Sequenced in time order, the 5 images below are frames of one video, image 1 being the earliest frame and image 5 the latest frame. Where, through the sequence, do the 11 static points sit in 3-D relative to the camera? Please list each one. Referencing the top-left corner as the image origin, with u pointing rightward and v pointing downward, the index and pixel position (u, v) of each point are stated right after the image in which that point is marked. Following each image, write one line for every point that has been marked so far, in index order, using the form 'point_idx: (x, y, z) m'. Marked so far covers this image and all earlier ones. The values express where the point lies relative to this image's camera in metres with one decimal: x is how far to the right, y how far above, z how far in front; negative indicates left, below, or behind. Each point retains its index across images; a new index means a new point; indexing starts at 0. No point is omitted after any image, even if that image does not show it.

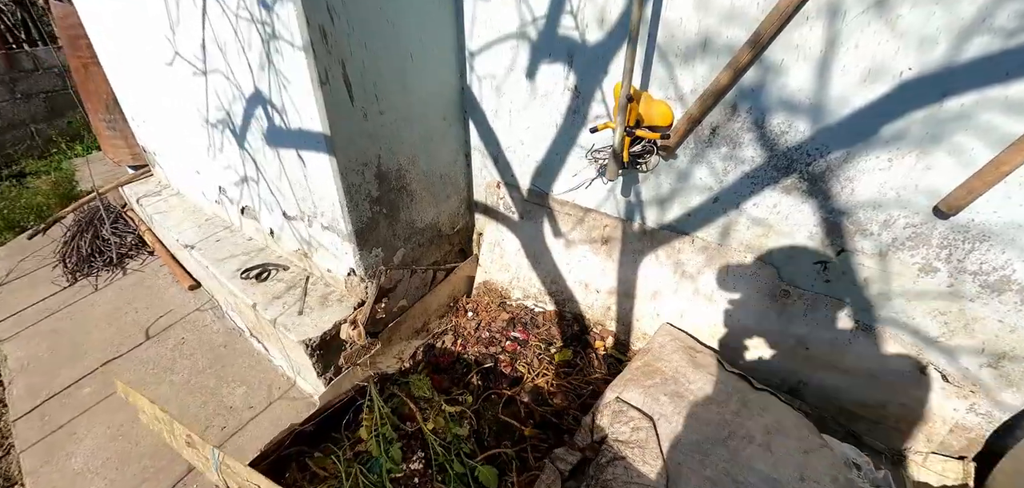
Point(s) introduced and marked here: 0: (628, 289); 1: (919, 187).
0: (+0.6, -0.2, +2.4) m
1: (+1.4, +0.2, +1.5) m
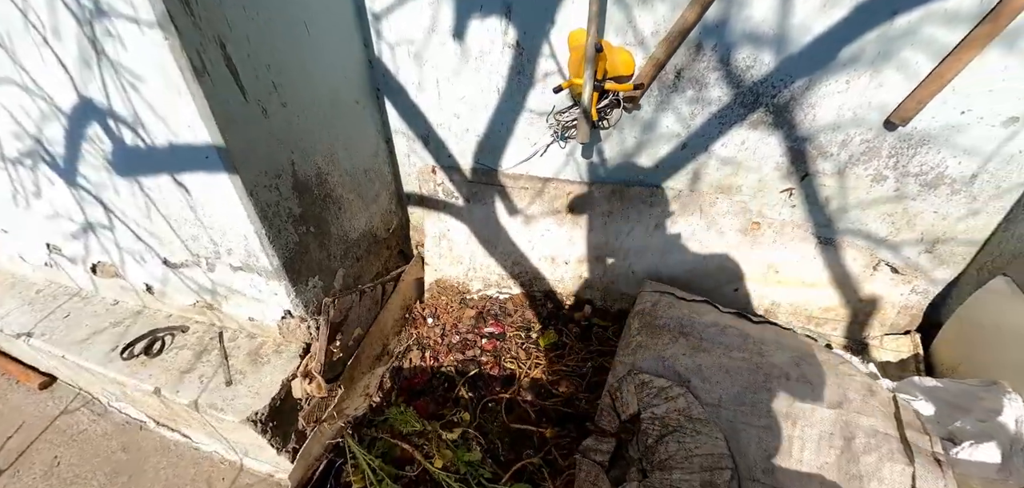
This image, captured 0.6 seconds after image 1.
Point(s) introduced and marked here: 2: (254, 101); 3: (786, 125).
0: (+0.5, 0.0, +2.3) m
1: (+1.3, +0.5, +1.6) m
2: (-0.9, +0.5, +1.5) m
3: (+1.1, +0.5, +1.7) m
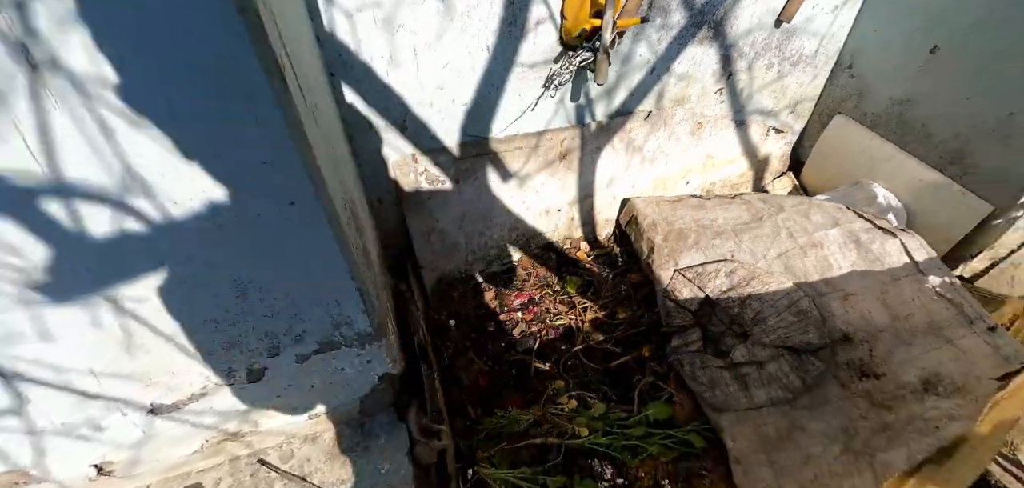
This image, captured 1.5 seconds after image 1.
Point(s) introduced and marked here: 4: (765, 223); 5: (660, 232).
0: (+0.4, +0.3, +2.4) m
1: (+1.2, +1.1, +2.1) m
2: (-0.5, +0.3, +1.0) m
3: (+1.0, +1.0, +2.1) m
4: (+1.3, +0.1, +2.2) m
5: (+0.8, +0.1, +2.3) m
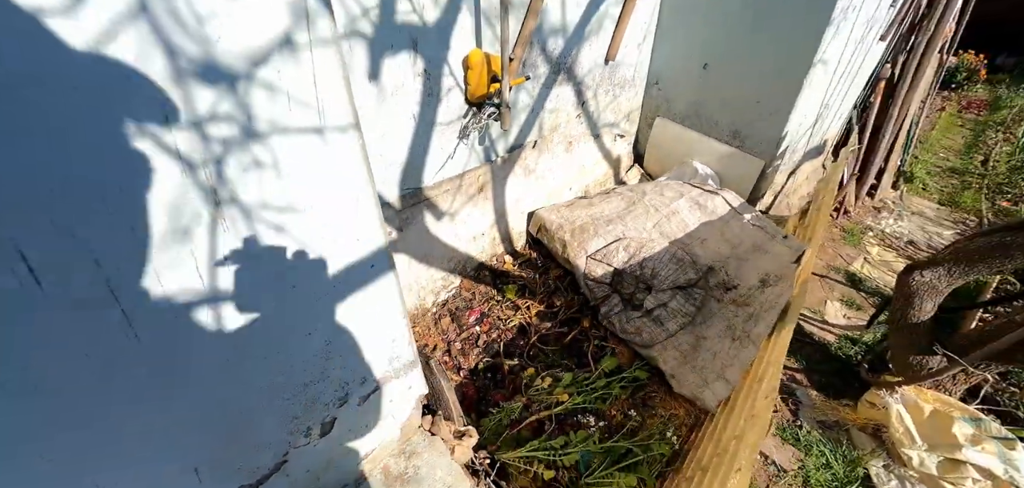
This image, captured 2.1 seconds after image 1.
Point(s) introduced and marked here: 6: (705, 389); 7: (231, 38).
0: (-0.1, +0.2, +2.9) m
1: (+0.5, +1.2, +2.9) m
2: (-0.5, +0.1, +1.3) m
3: (+0.4, +1.1, +2.8) m
4: (+0.8, +0.2, +2.9) m
5: (+0.3, +0.1, +2.9) m
6: (+1.0, -0.7, +2.3) m
7: (-0.4, +0.3, +0.7) m
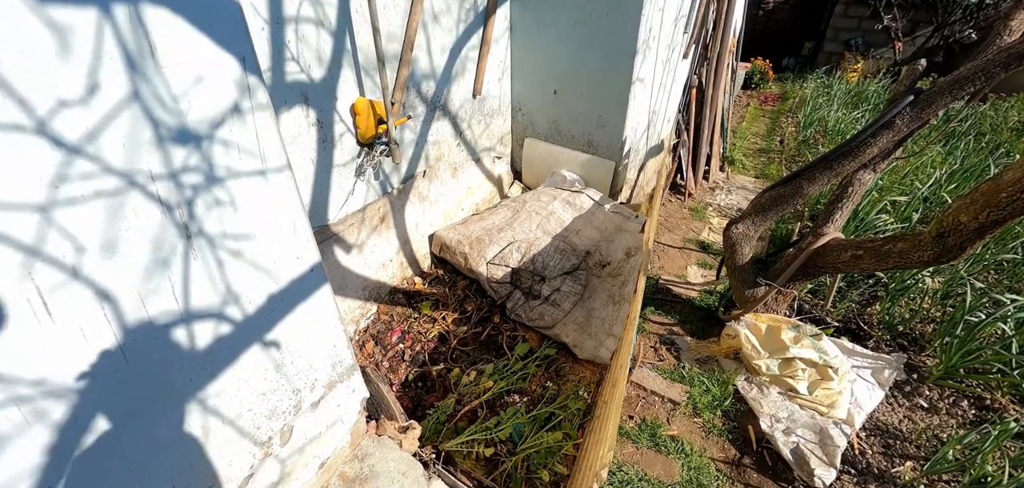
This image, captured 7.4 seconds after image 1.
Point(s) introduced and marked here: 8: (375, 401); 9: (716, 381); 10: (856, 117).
0: (-0.8, 0.0, +3.2) m
1: (-0.4, +1.2, +3.3) m
2: (-0.8, 0.0, +1.5) m
3: (-0.5, +1.0, +3.2) m
4: (+0.1, +0.2, +3.4) m
5: (-0.3, 0.0, +3.2) m
6: (+0.5, -0.6, +2.7) m
7: (-0.7, +0.3, +1.0) m
8: (-0.6, -0.7, +2.1) m
9: (+1.5, -1.0, +3.2) m
10: (+4.5, +1.6, +5.8) m
